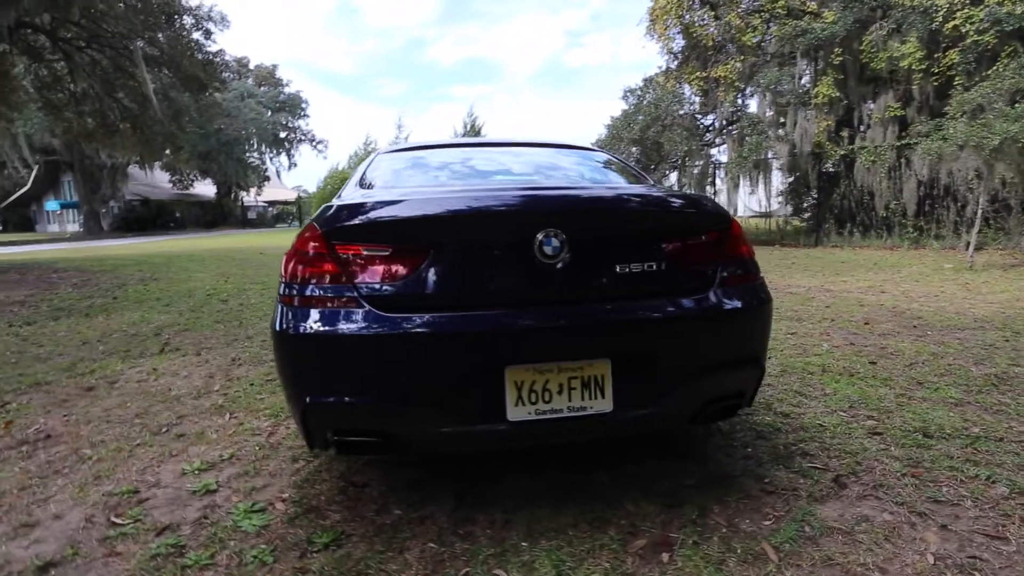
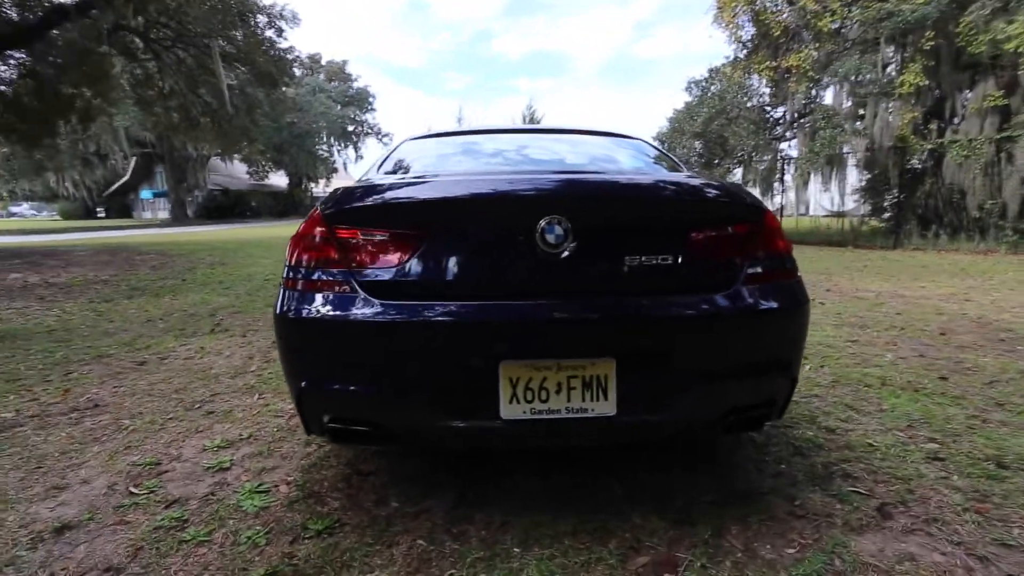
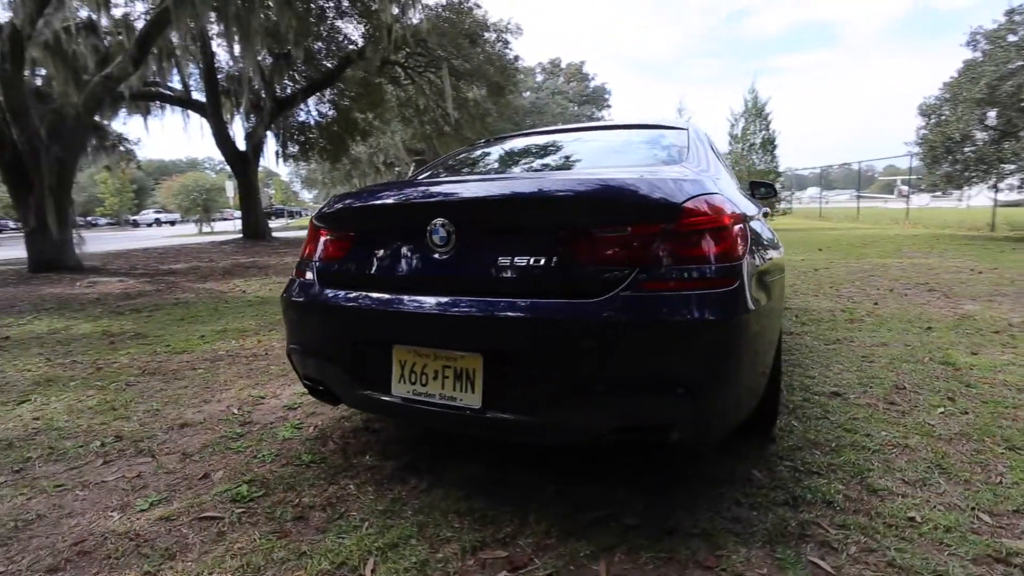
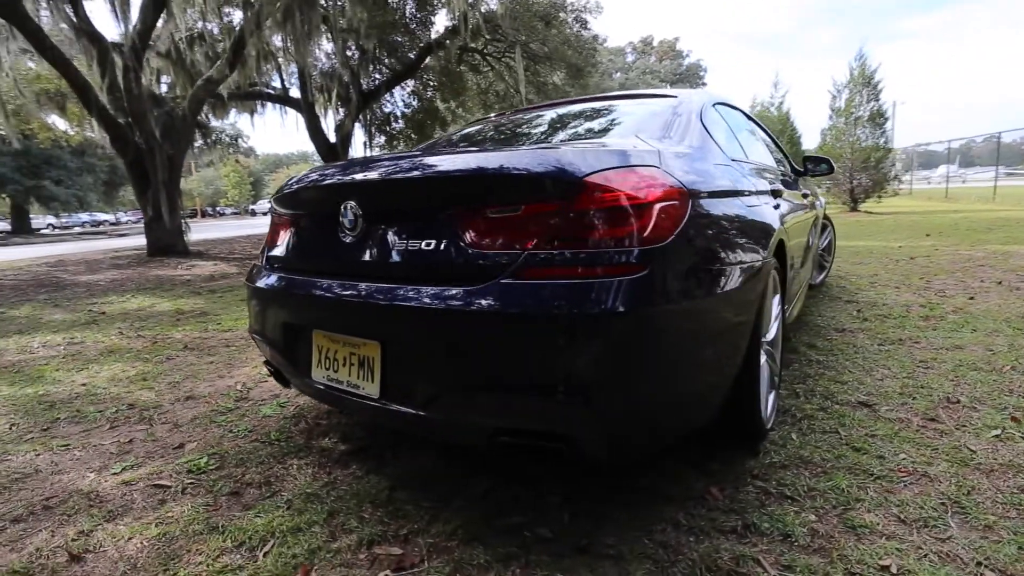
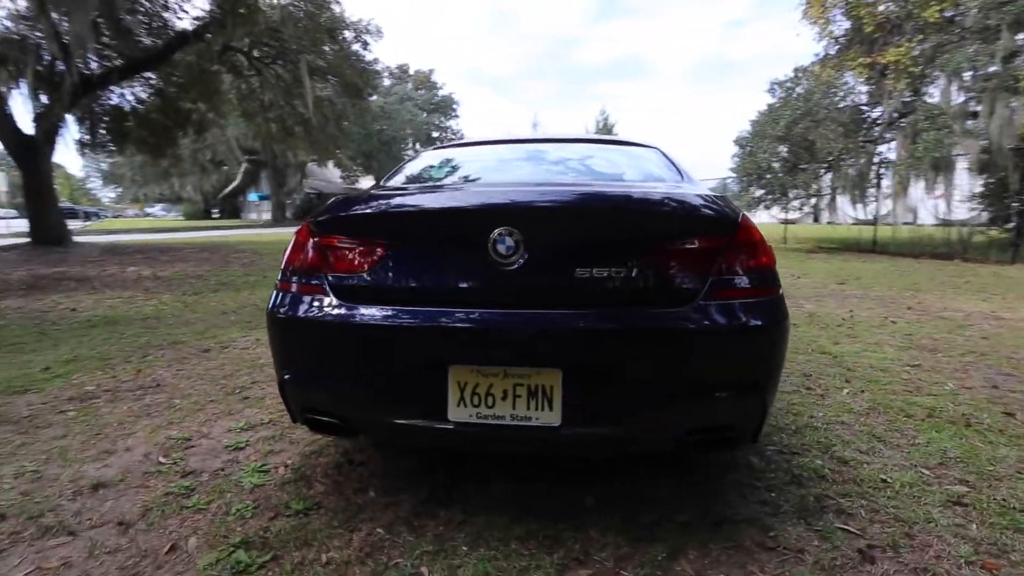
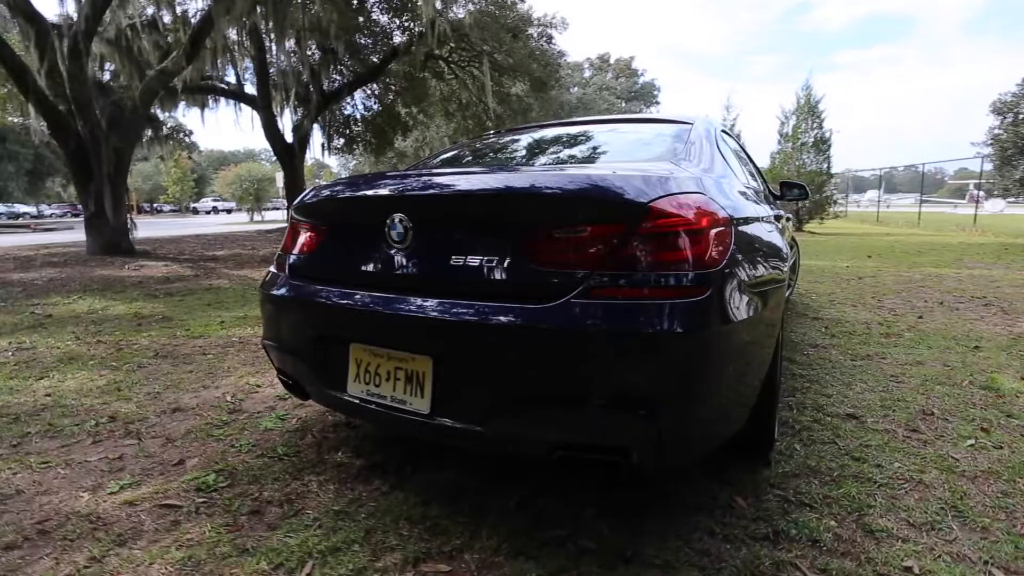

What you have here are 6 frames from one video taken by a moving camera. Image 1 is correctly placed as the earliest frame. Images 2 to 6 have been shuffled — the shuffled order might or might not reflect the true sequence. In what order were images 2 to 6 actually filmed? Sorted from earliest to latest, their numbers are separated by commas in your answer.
2, 5, 3, 6, 4
